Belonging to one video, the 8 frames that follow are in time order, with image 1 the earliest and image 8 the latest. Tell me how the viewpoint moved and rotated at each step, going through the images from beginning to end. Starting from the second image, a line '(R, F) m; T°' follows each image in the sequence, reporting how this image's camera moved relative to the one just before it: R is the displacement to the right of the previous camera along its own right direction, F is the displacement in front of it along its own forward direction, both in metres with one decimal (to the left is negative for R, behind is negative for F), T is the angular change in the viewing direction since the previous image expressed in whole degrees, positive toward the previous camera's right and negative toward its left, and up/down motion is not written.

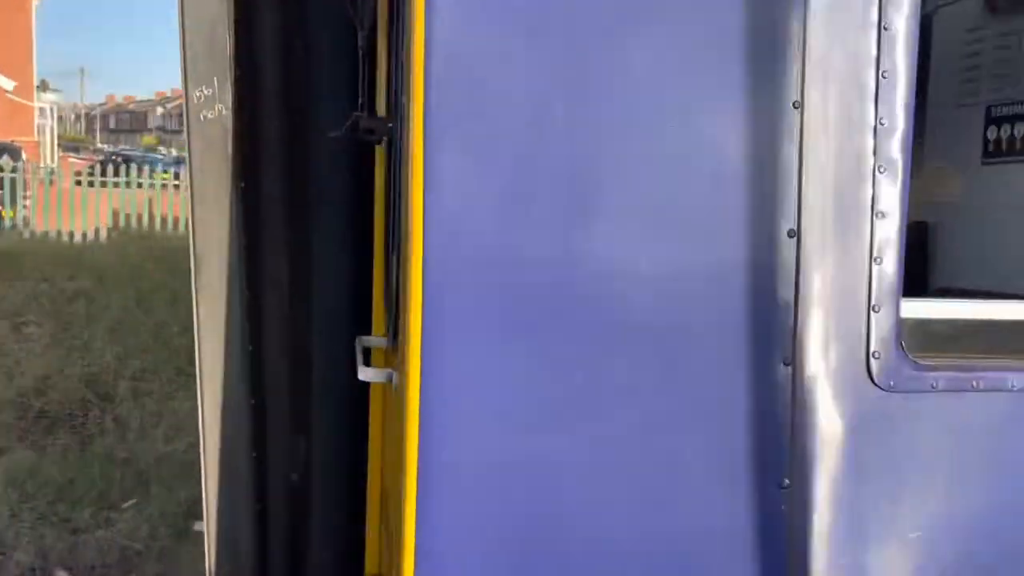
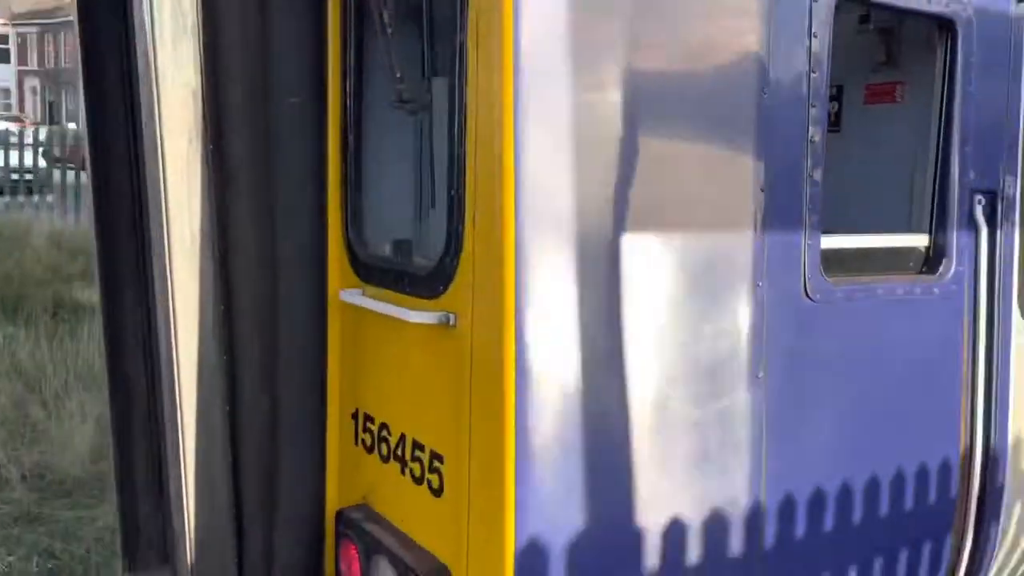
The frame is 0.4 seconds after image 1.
(-0.3, -0.1) m; +12°
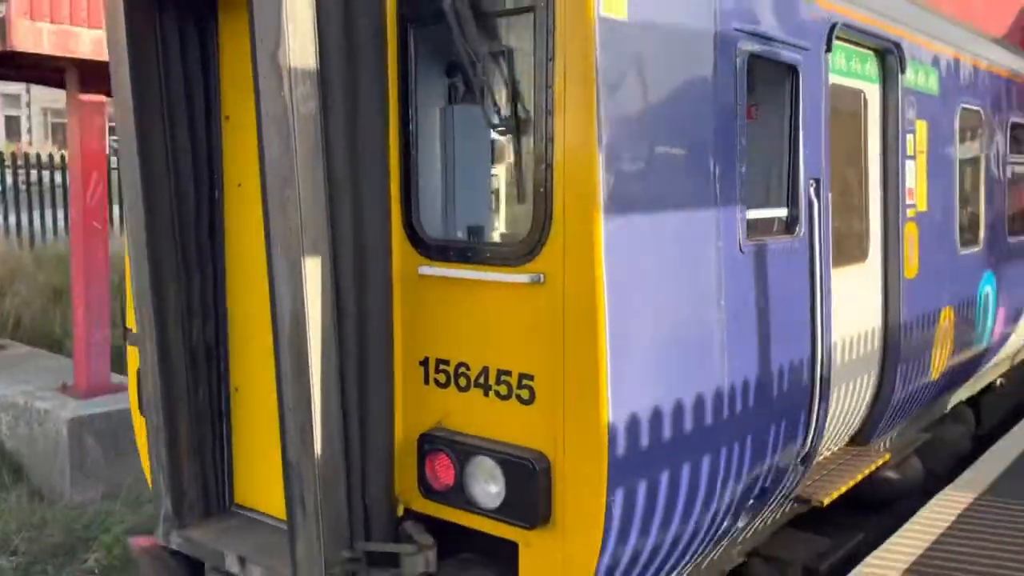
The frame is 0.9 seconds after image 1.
(-0.8, -0.6) m; +18°
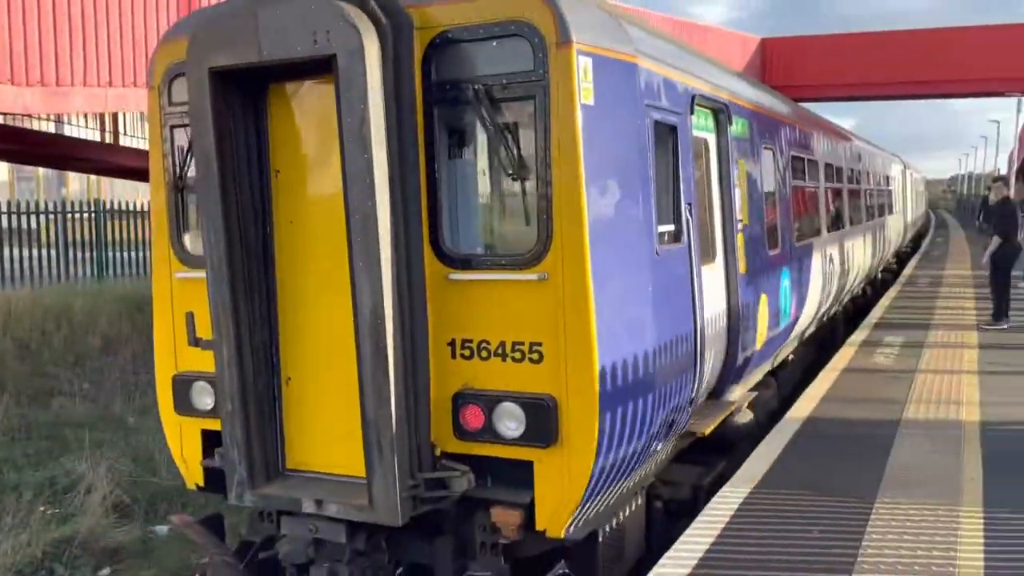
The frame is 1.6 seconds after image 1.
(-0.8, -1.0) m; +13°
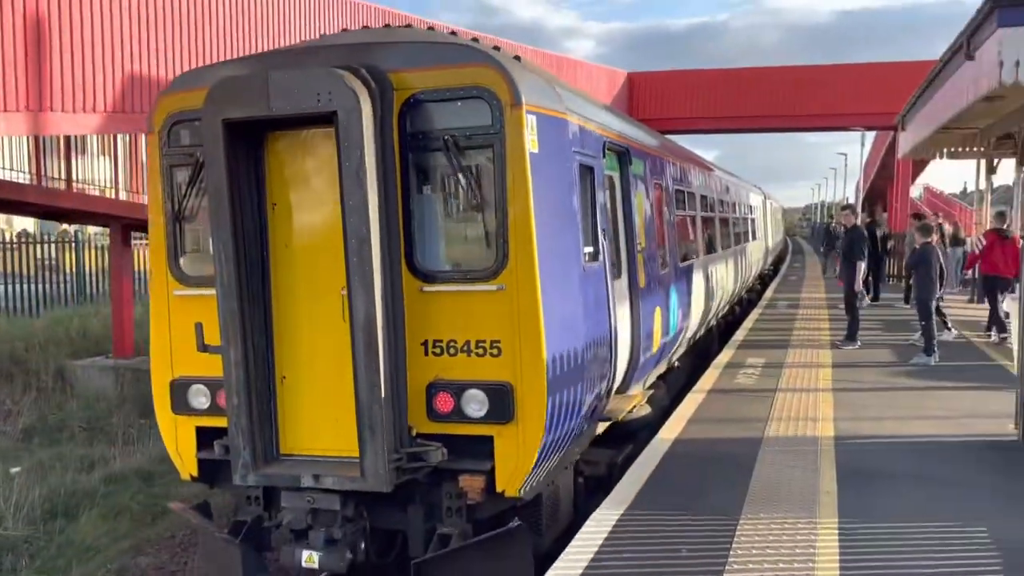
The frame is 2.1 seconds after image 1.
(-0.4, -0.8) m; +8°
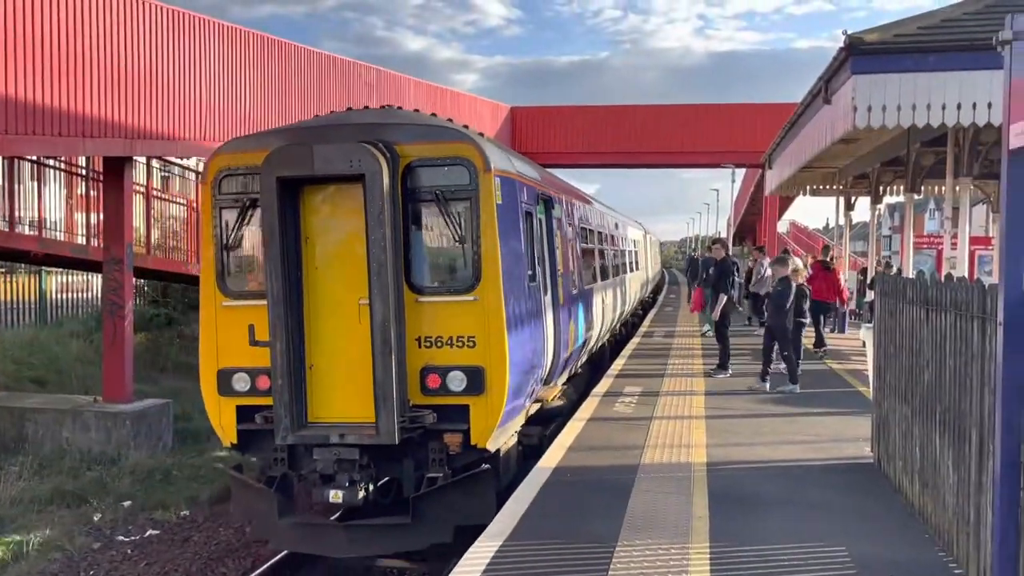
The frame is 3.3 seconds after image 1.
(-0.6, -1.7) m; +7°
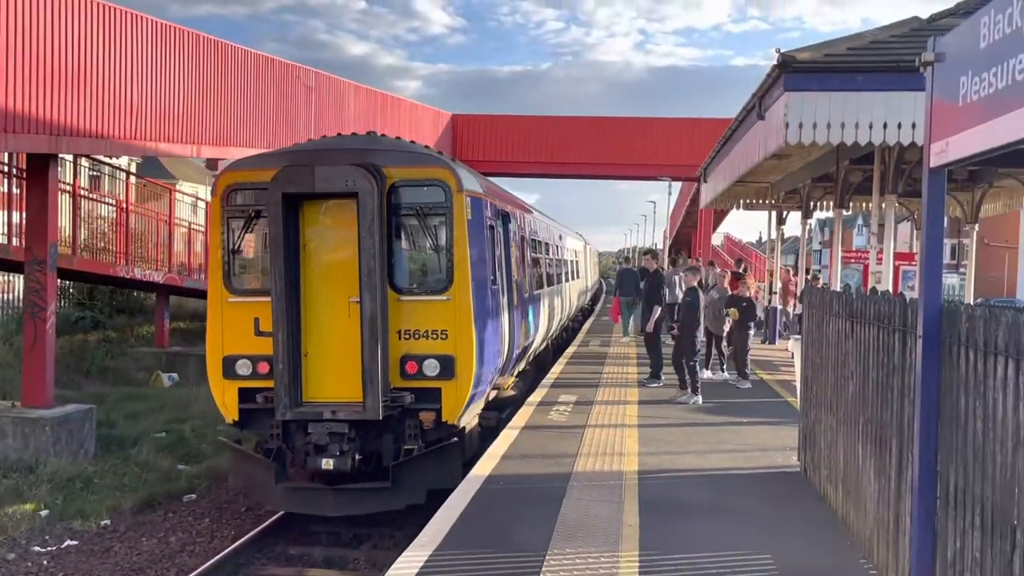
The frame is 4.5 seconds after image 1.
(-0.2, -1.1) m; +4°
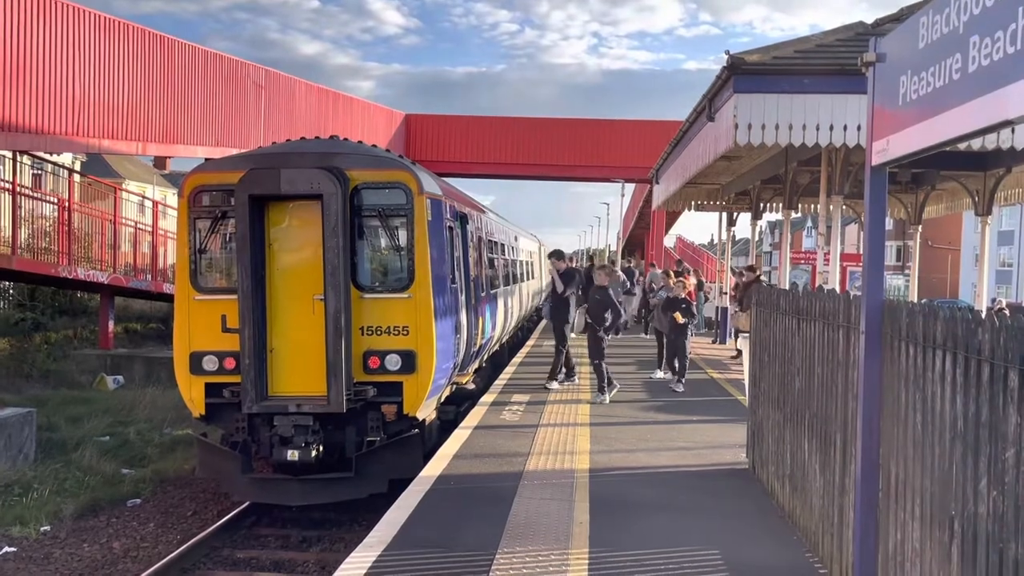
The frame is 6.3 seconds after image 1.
(0.0, -0.3) m; +3°
